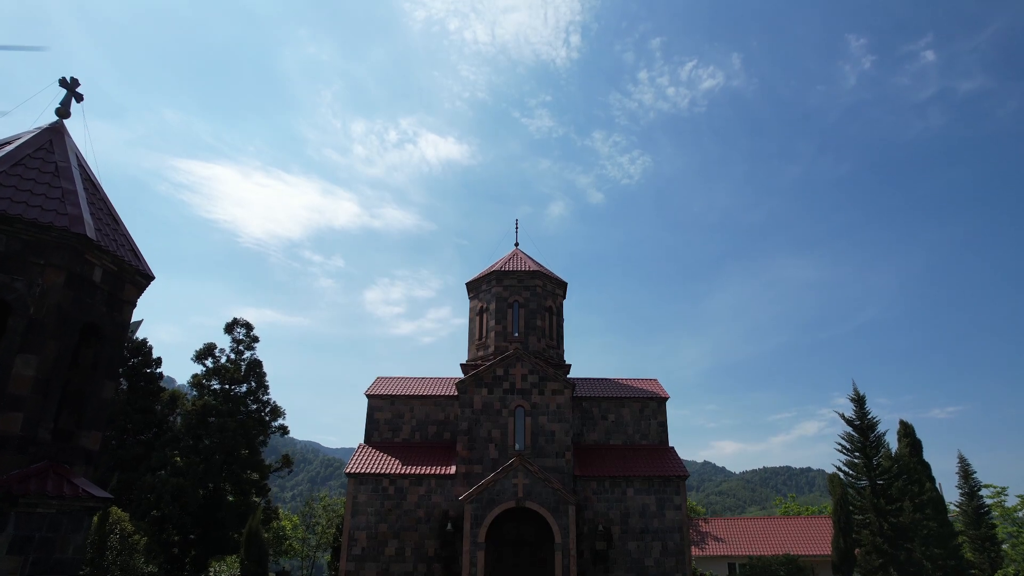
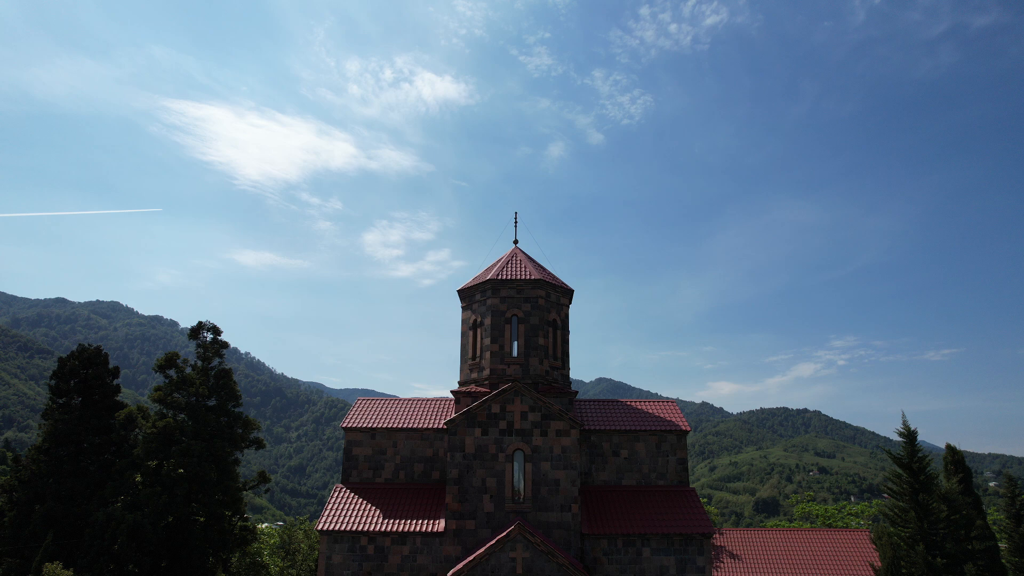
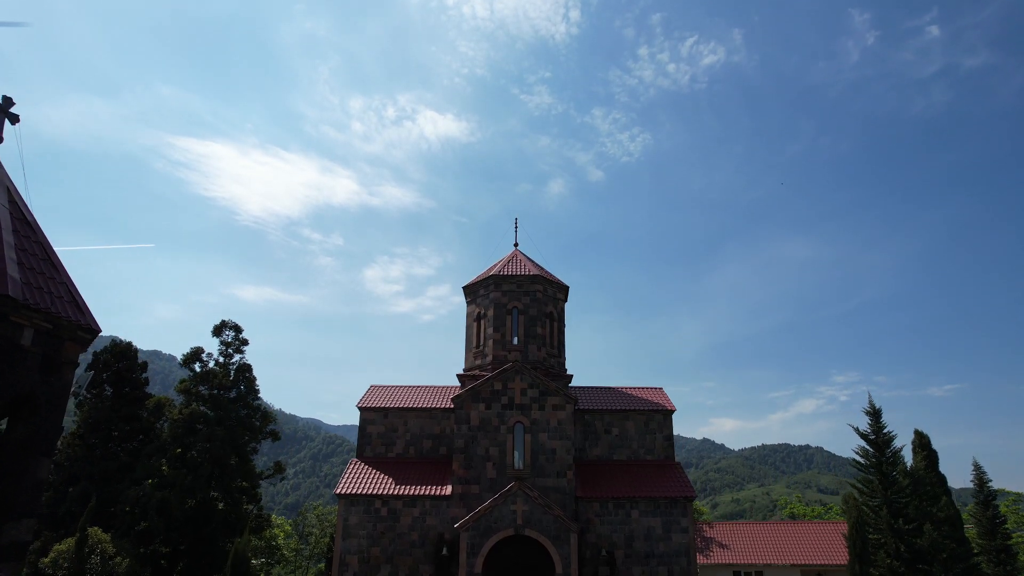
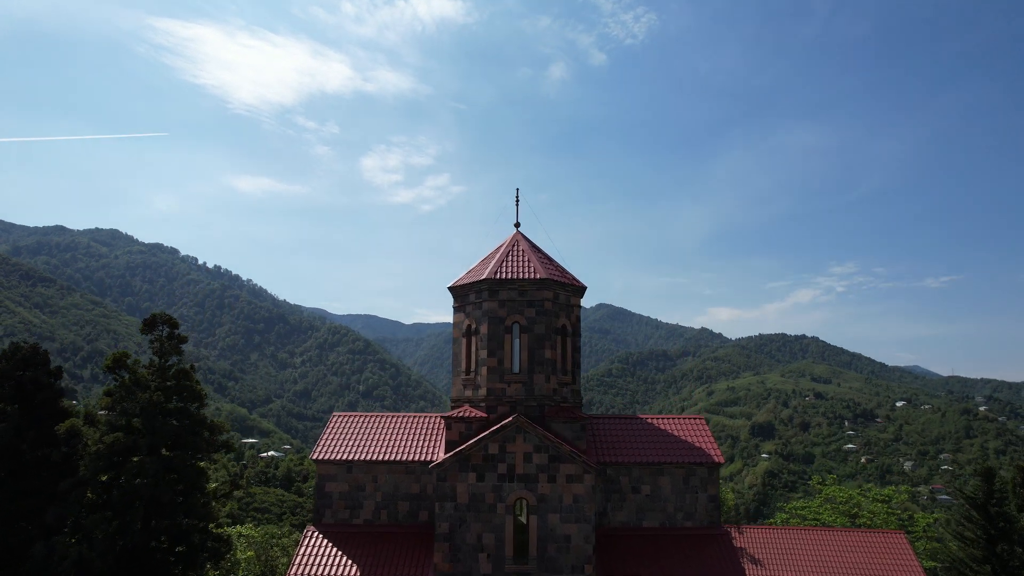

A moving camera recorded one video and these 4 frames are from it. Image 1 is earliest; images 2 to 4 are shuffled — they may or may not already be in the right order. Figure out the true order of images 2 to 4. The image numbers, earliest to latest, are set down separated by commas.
3, 2, 4
